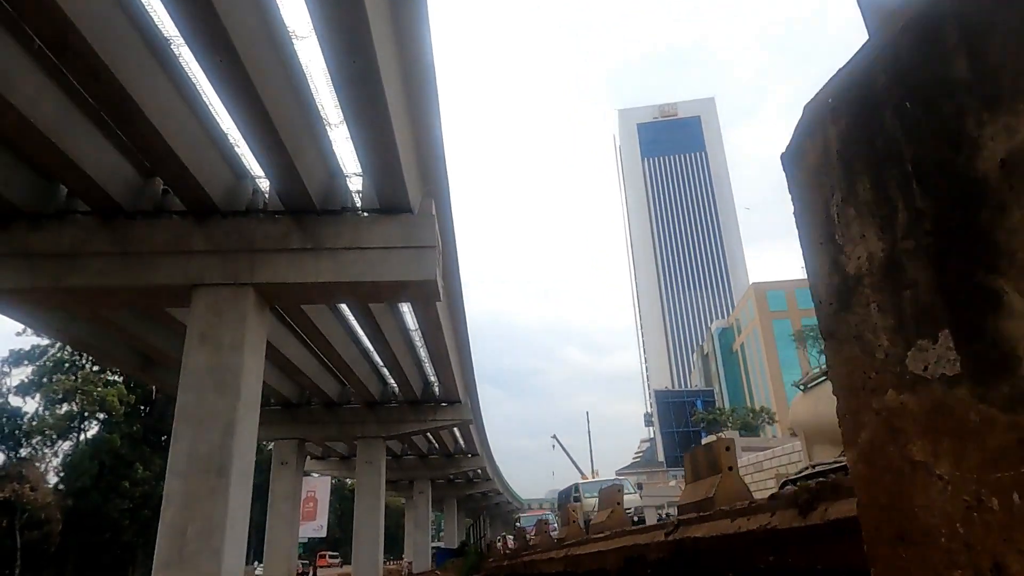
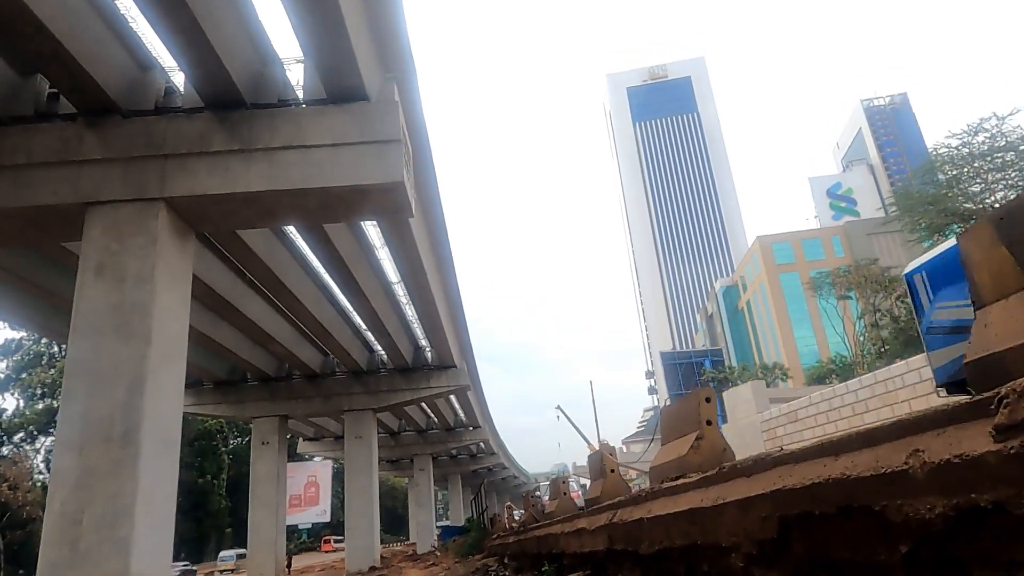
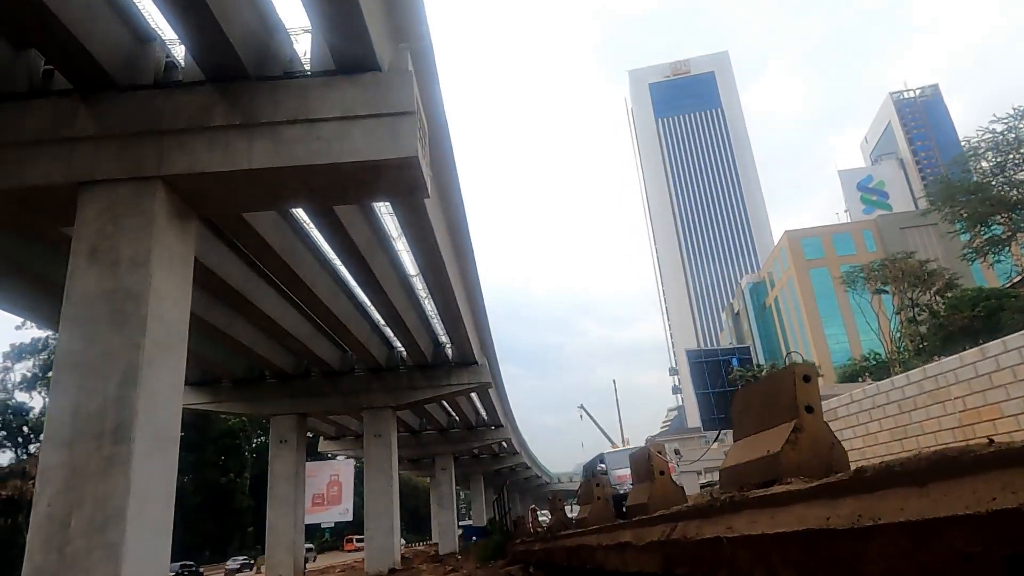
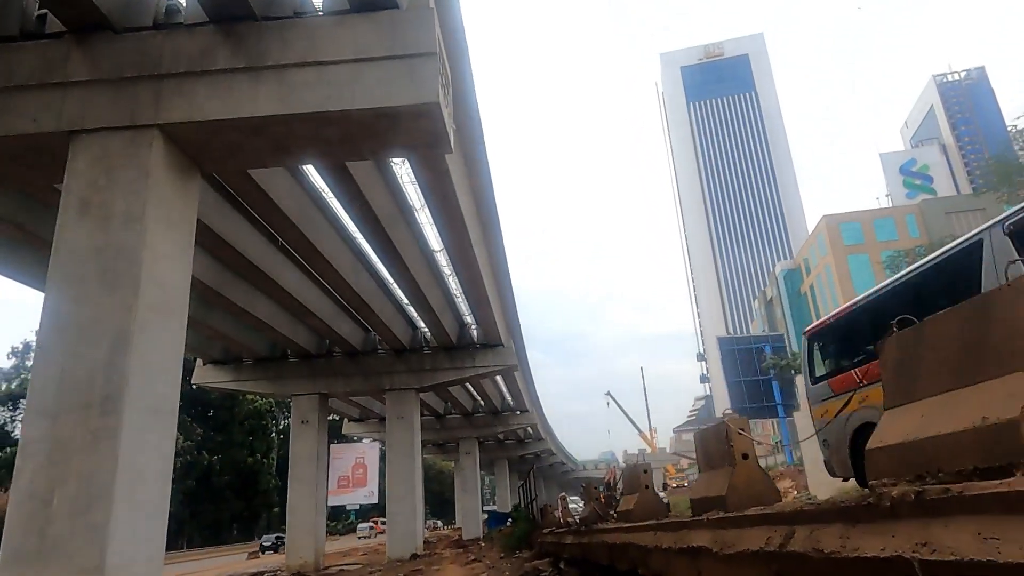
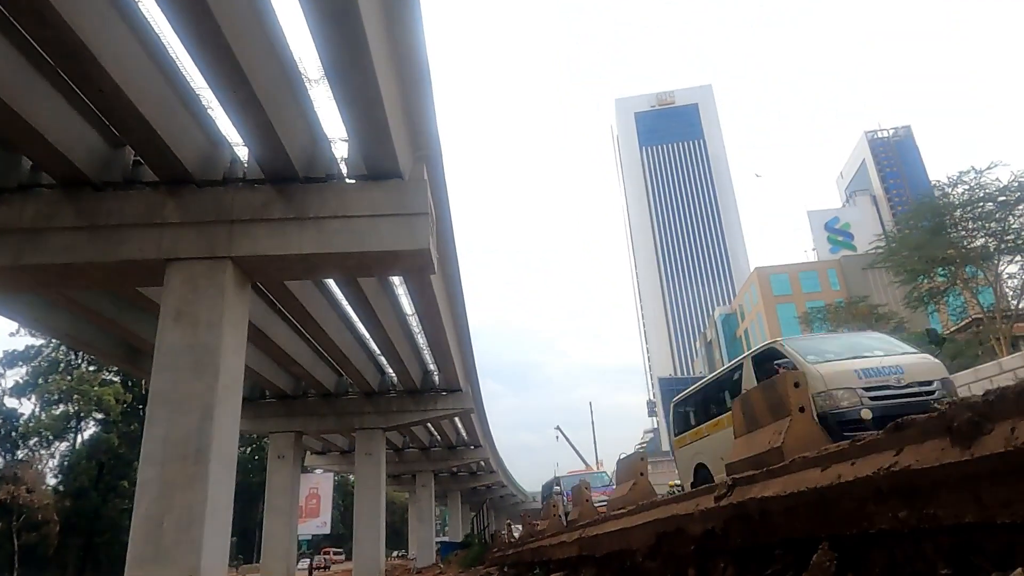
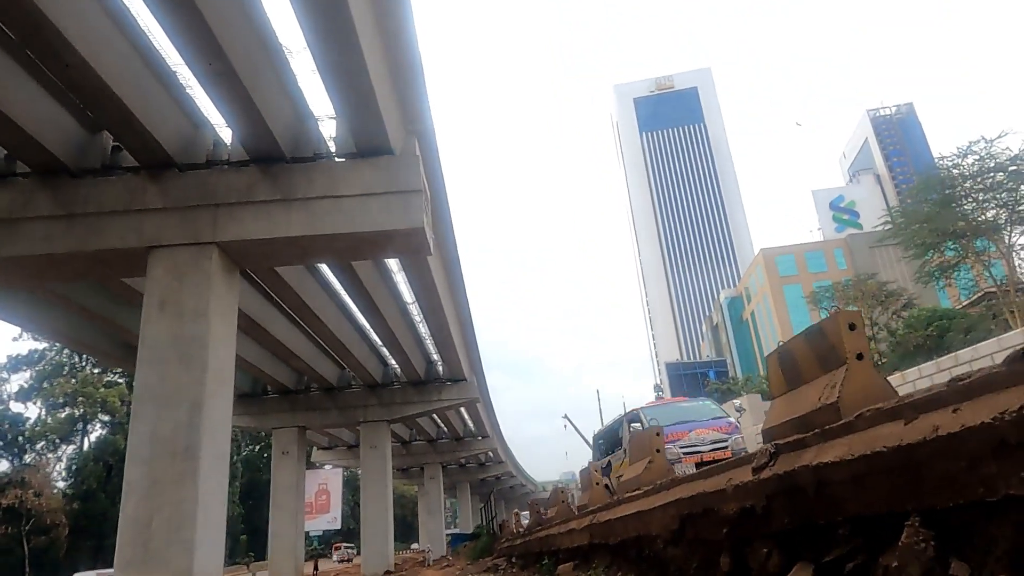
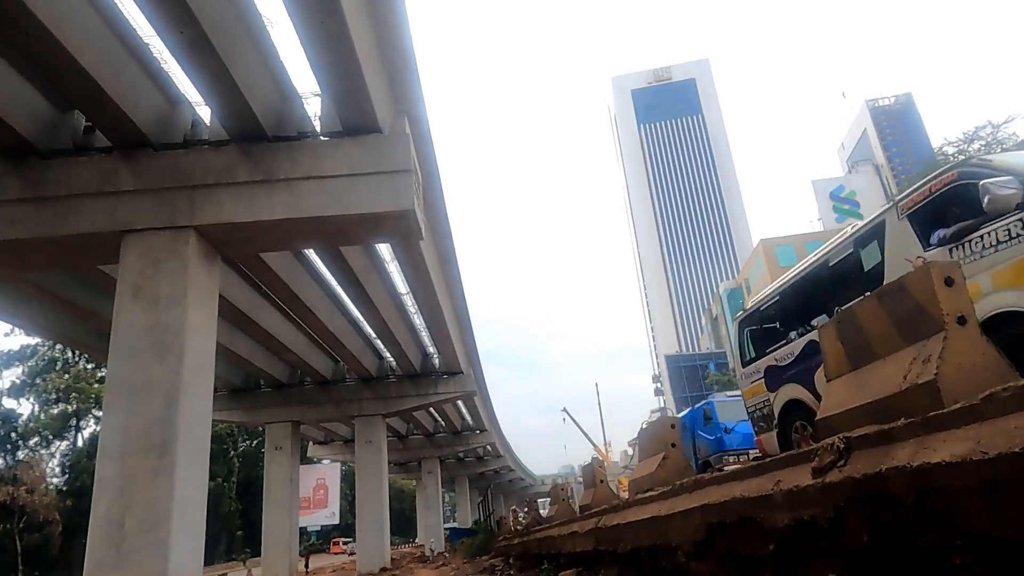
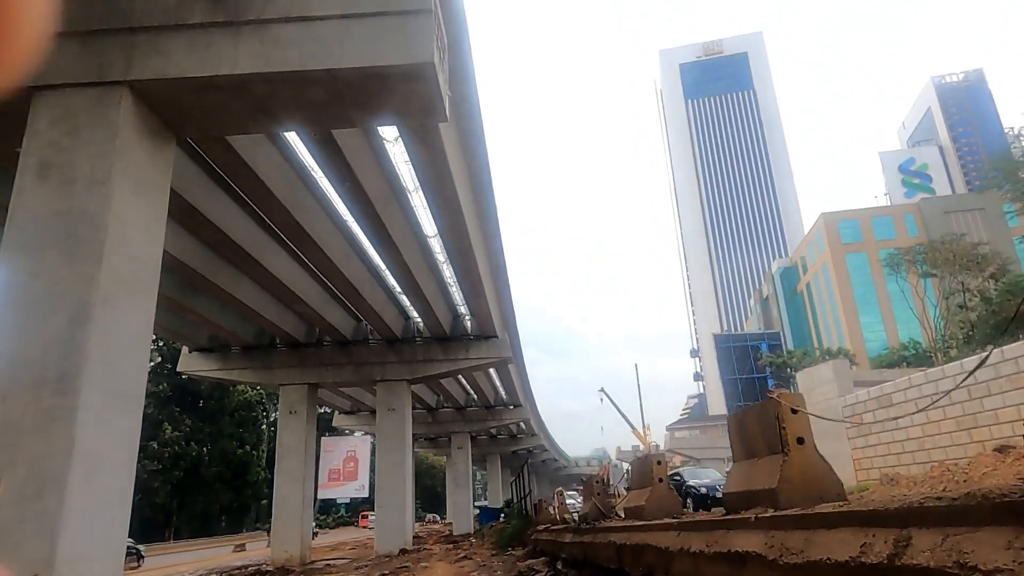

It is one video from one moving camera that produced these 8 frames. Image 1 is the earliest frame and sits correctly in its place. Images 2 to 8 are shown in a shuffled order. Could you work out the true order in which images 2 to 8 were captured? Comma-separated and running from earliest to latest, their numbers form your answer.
5, 6, 7, 2, 3, 4, 8
